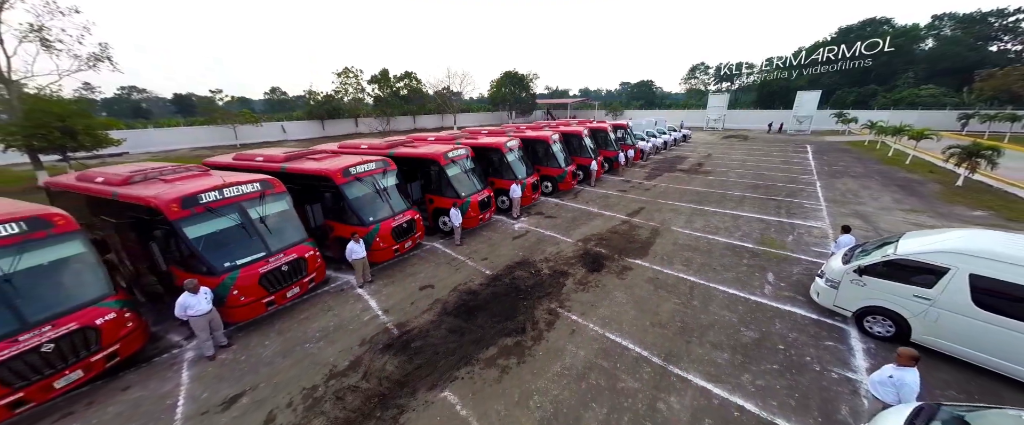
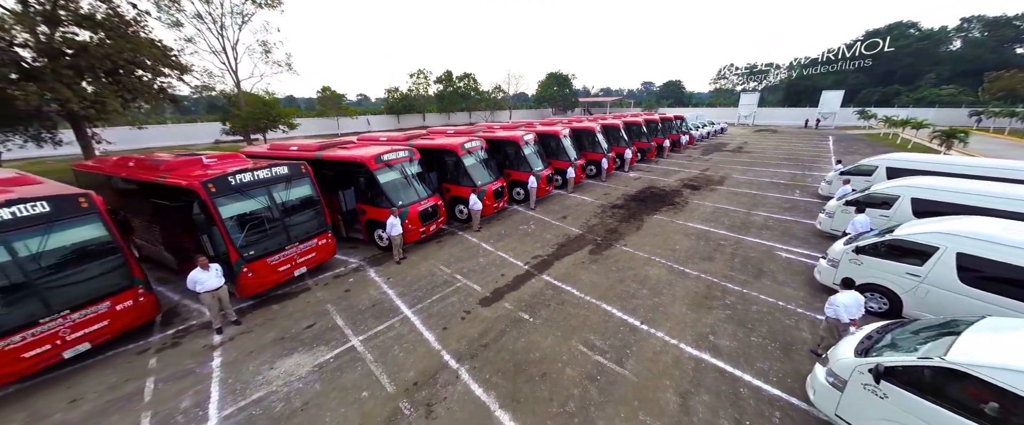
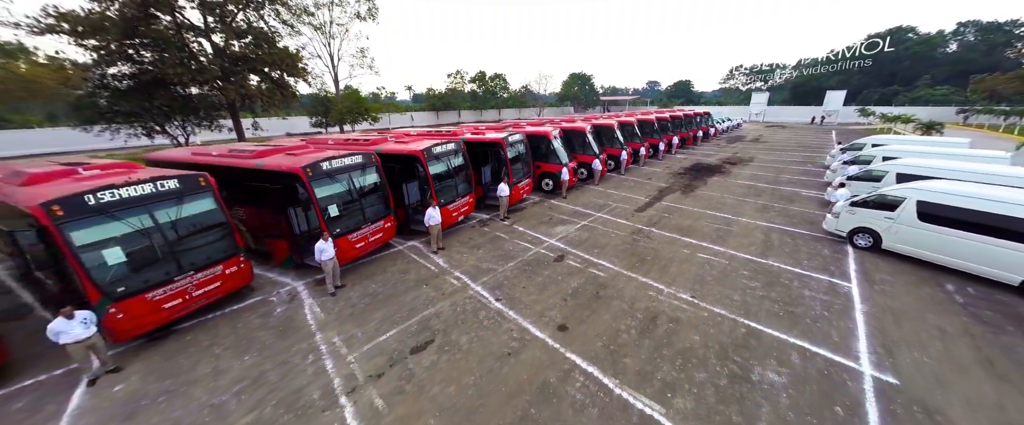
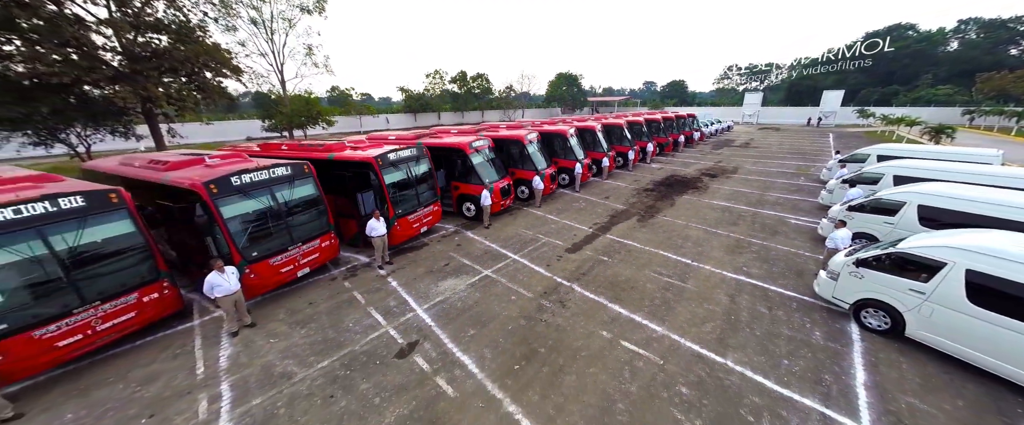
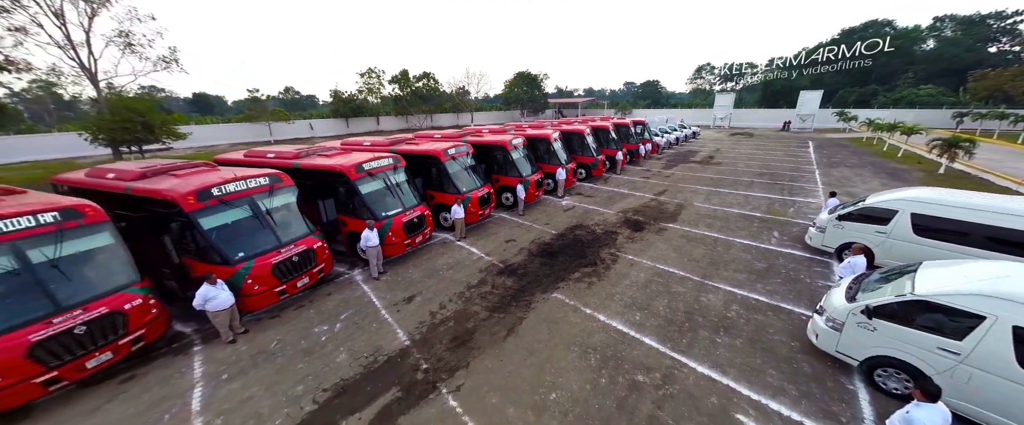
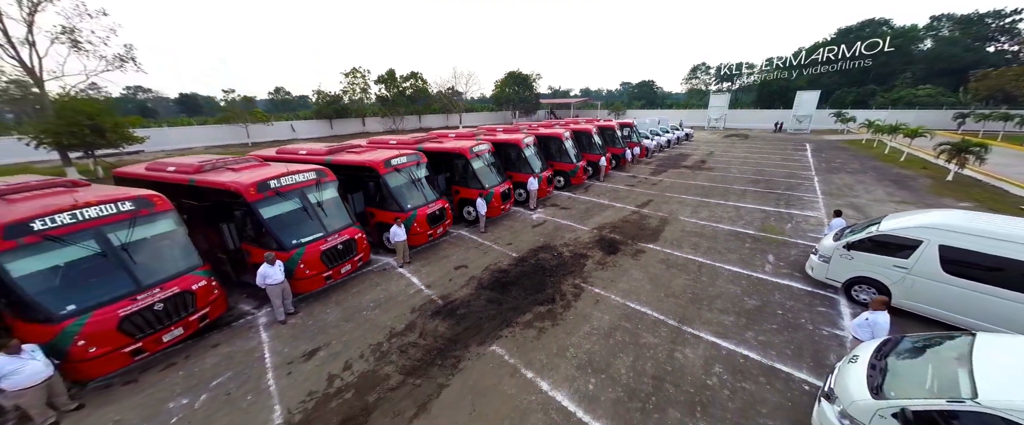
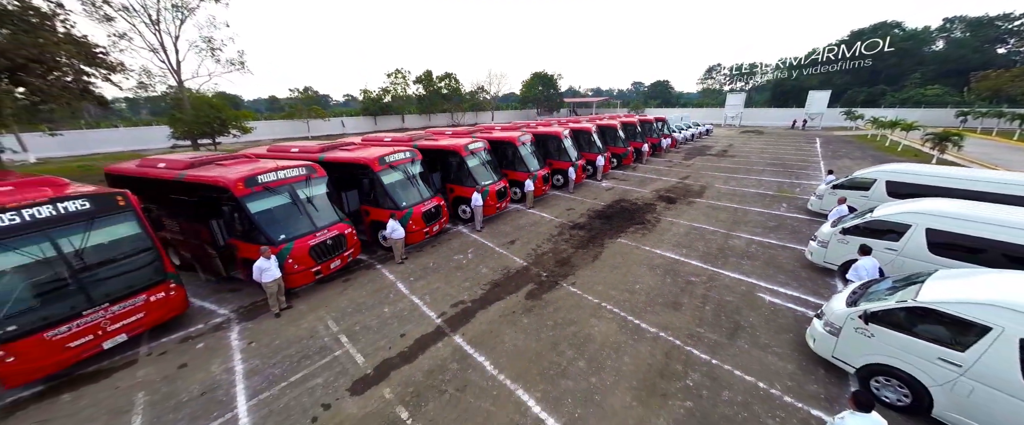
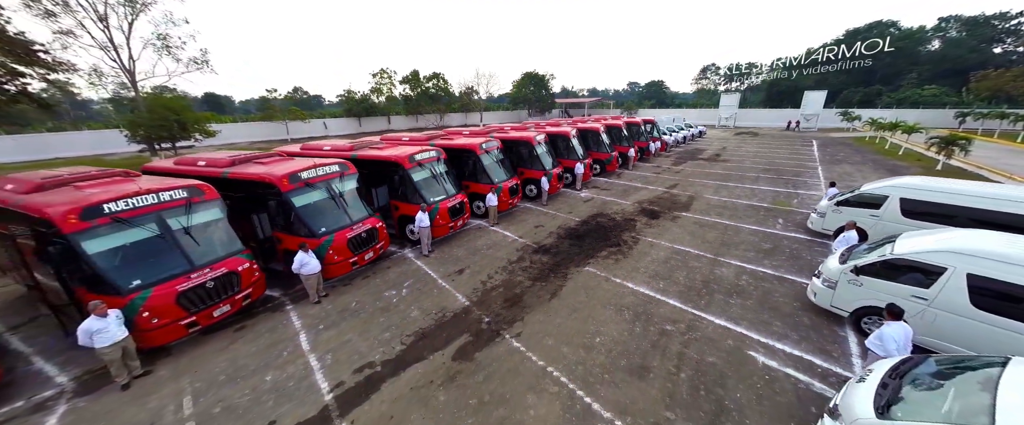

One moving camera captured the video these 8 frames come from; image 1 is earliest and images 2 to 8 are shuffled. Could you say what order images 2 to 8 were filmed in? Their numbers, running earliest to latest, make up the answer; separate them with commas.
6, 5, 8, 7, 2, 4, 3
